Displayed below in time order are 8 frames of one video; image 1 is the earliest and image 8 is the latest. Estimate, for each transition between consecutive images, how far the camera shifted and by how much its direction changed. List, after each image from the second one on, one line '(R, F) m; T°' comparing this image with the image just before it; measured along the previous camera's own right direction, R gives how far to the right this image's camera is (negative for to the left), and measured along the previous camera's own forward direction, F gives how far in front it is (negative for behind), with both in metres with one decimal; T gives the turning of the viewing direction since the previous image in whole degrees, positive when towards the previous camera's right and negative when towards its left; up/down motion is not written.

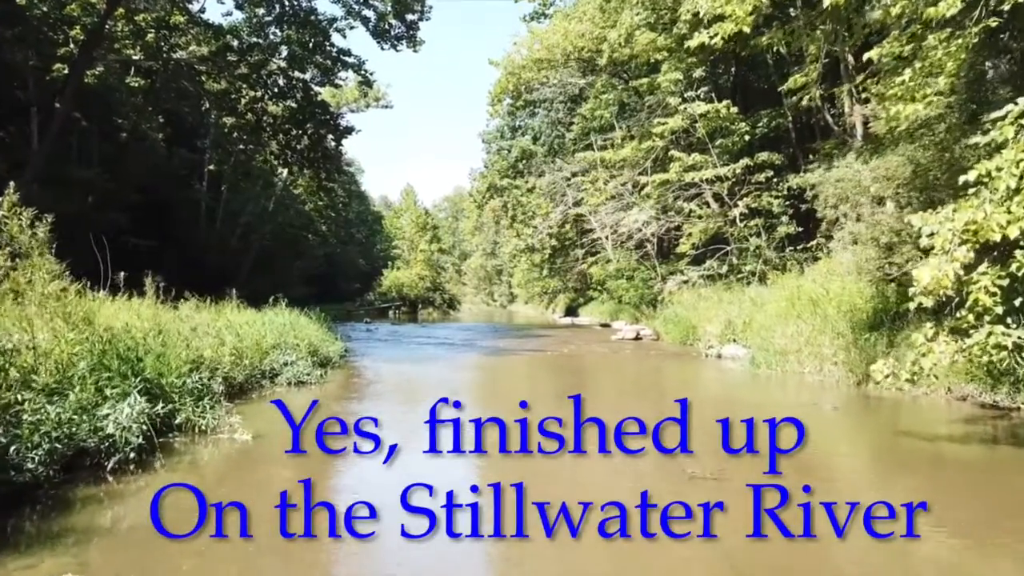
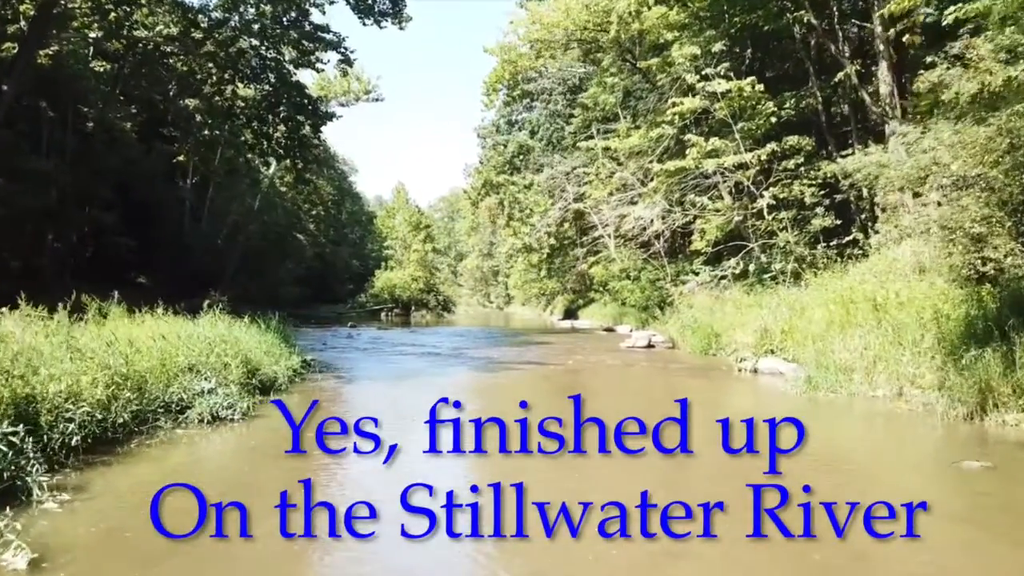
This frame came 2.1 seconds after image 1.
(0.0, +2.6) m; 0°
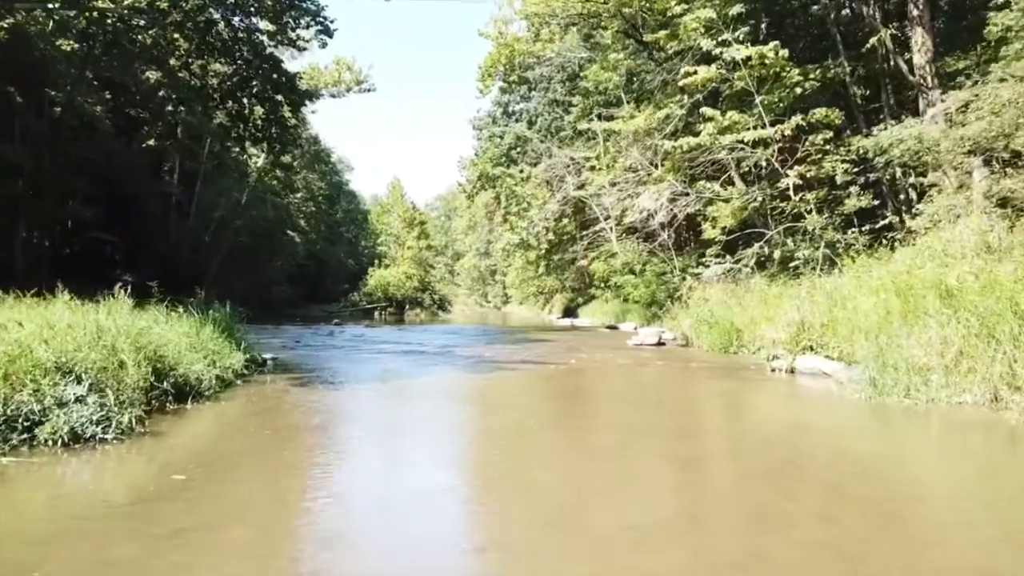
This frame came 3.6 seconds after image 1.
(+0.1, +2.1) m; 0°
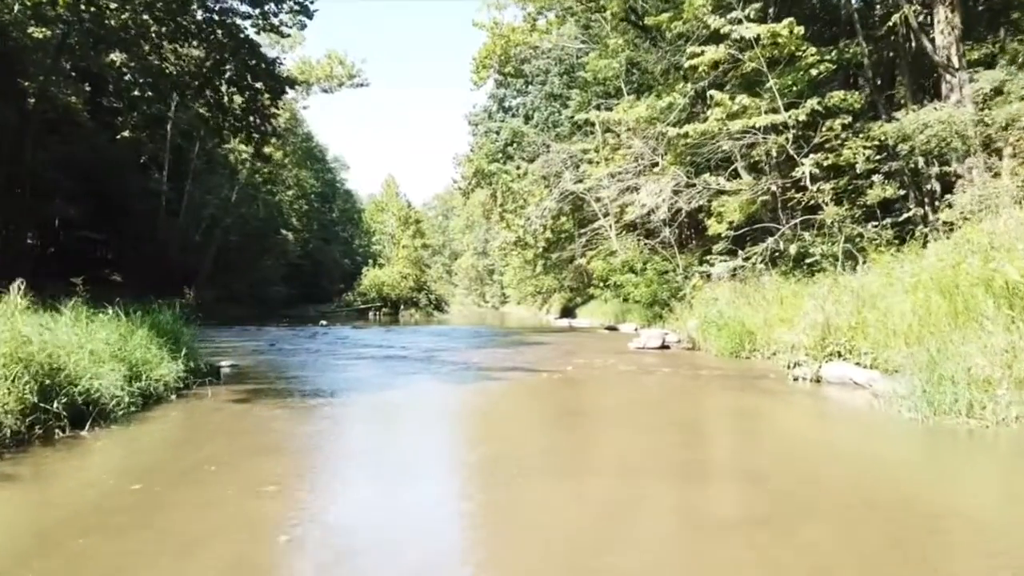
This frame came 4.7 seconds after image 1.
(+0.2, +1.4) m; 0°
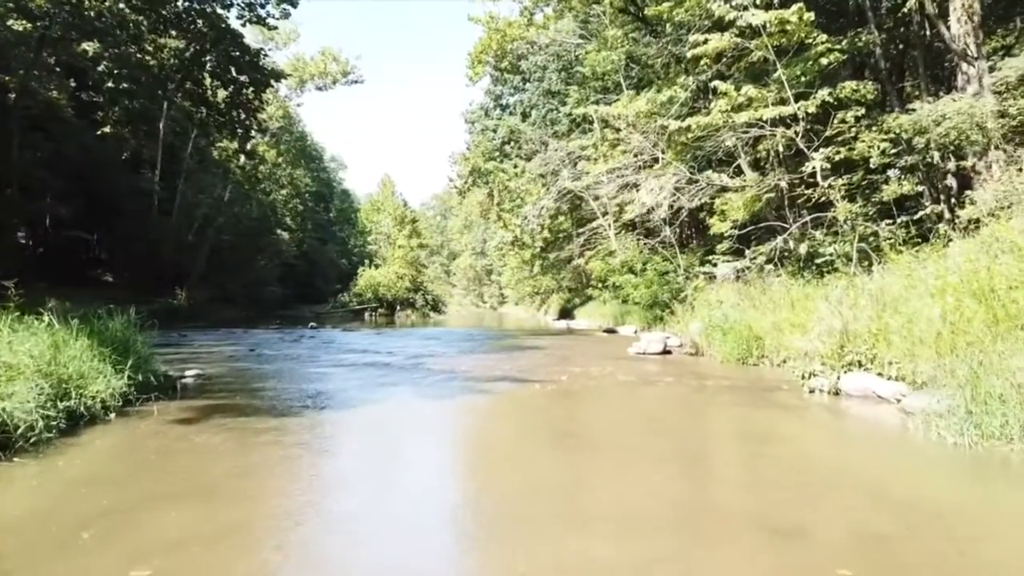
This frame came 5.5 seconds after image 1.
(+0.1, +0.9) m; 0°
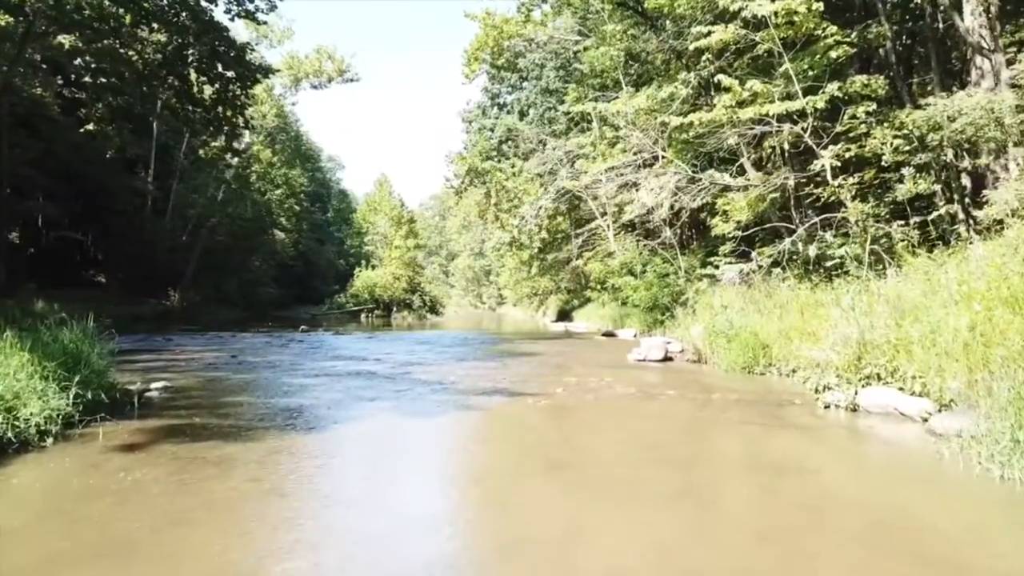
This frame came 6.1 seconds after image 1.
(+0.1, +0.7) m; 0°
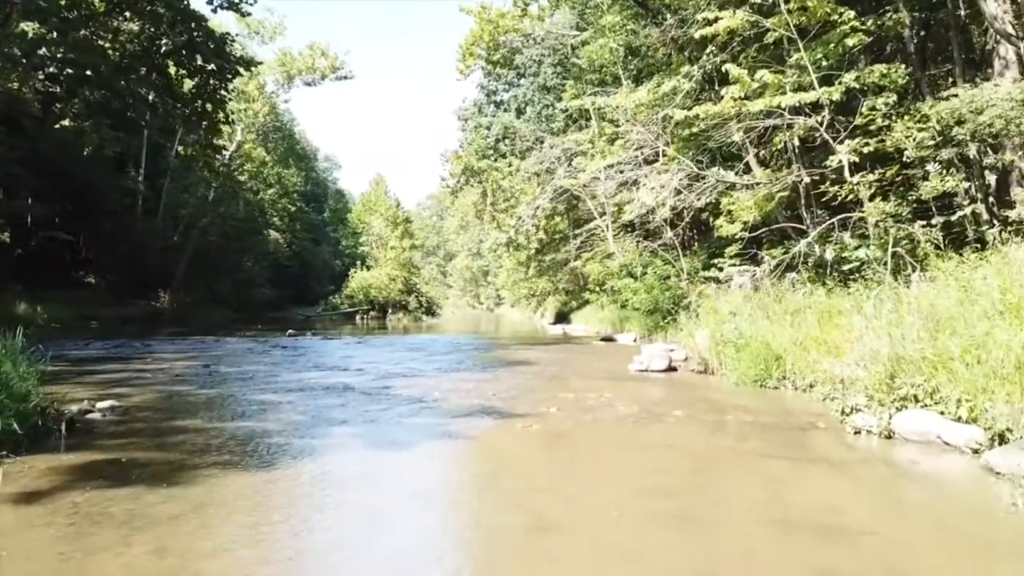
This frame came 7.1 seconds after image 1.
(+0.1, +1.0) m; 0°
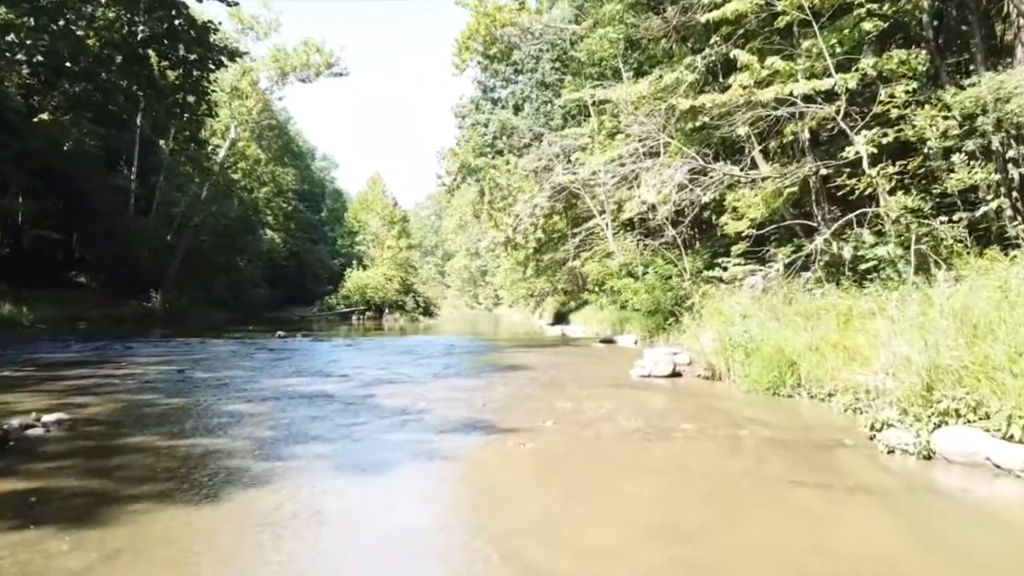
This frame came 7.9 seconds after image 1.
(+0.1, +0.9) m; 0°
